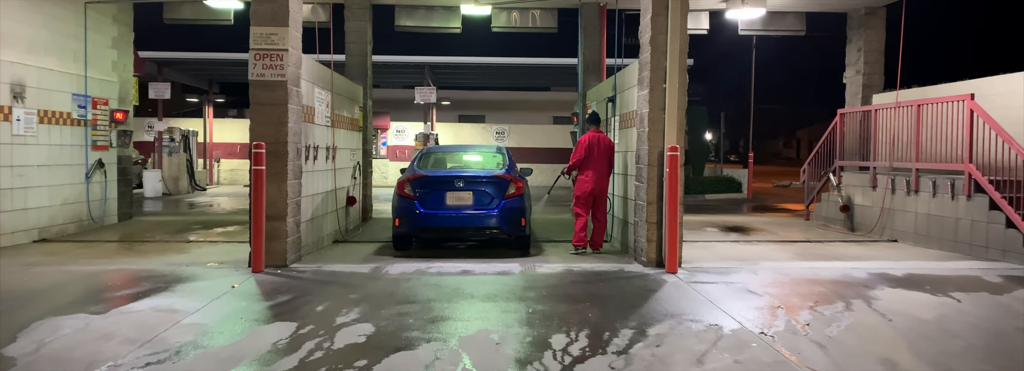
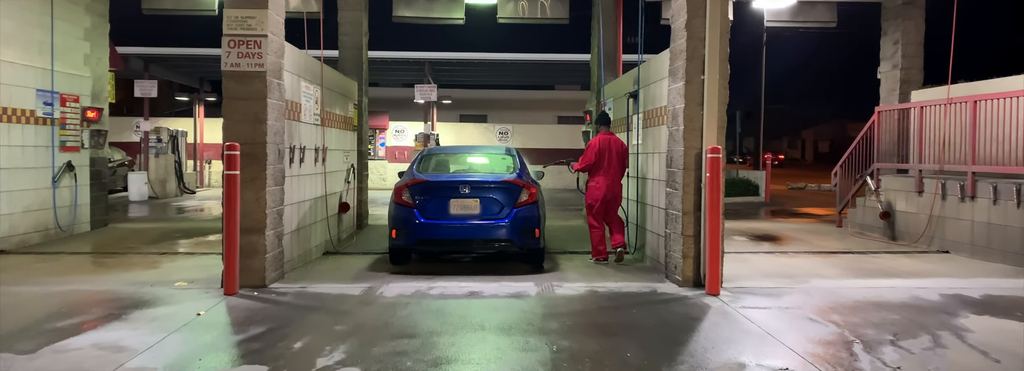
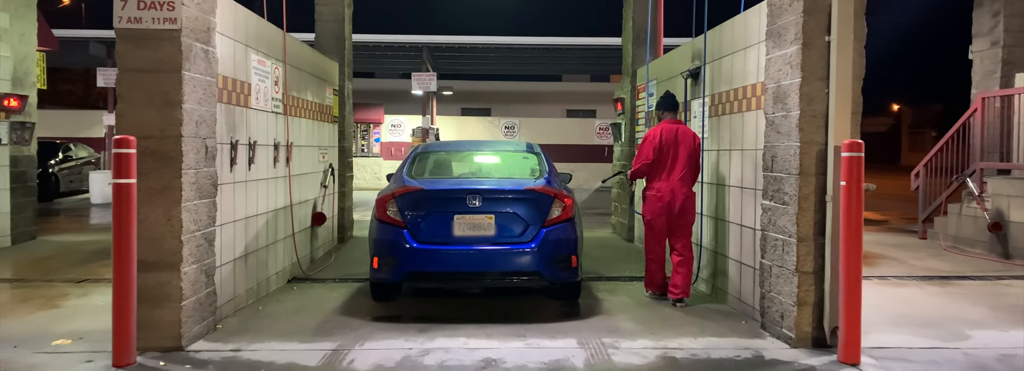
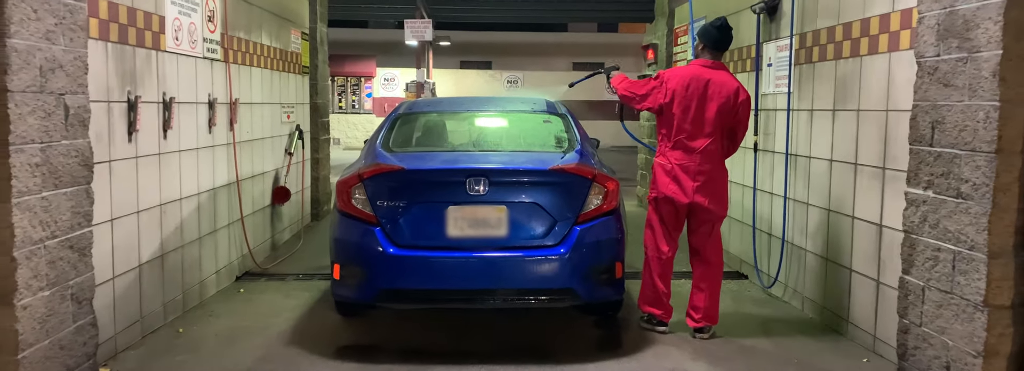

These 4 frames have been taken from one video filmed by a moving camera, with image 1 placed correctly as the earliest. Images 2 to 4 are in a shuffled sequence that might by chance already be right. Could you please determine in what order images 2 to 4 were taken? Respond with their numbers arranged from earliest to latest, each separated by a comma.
2, 3, 4
